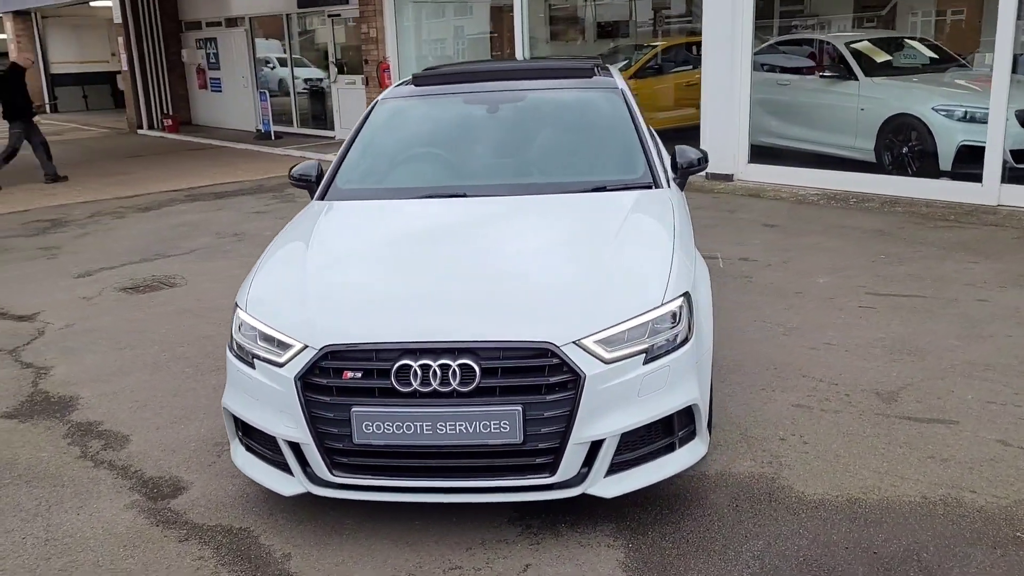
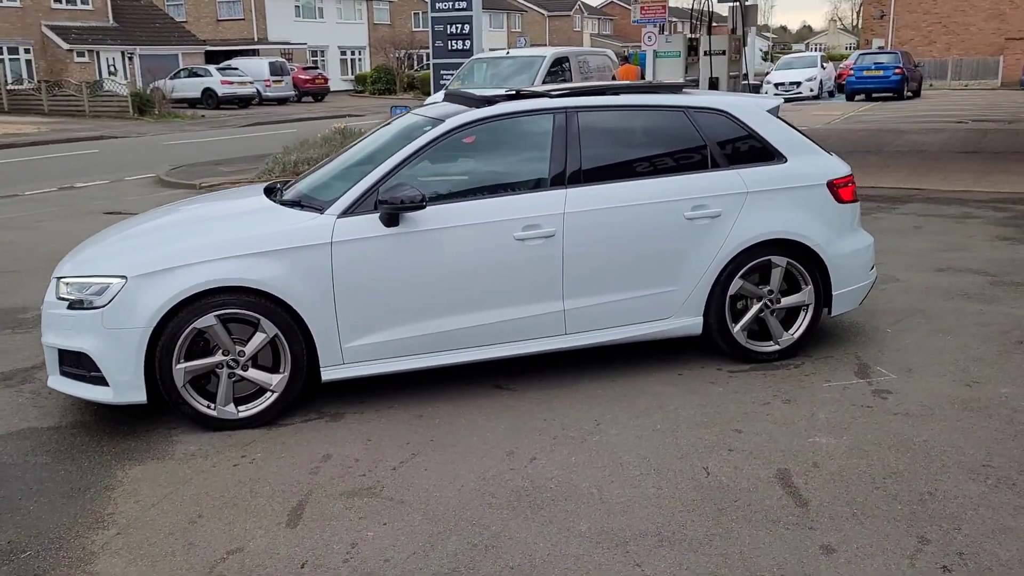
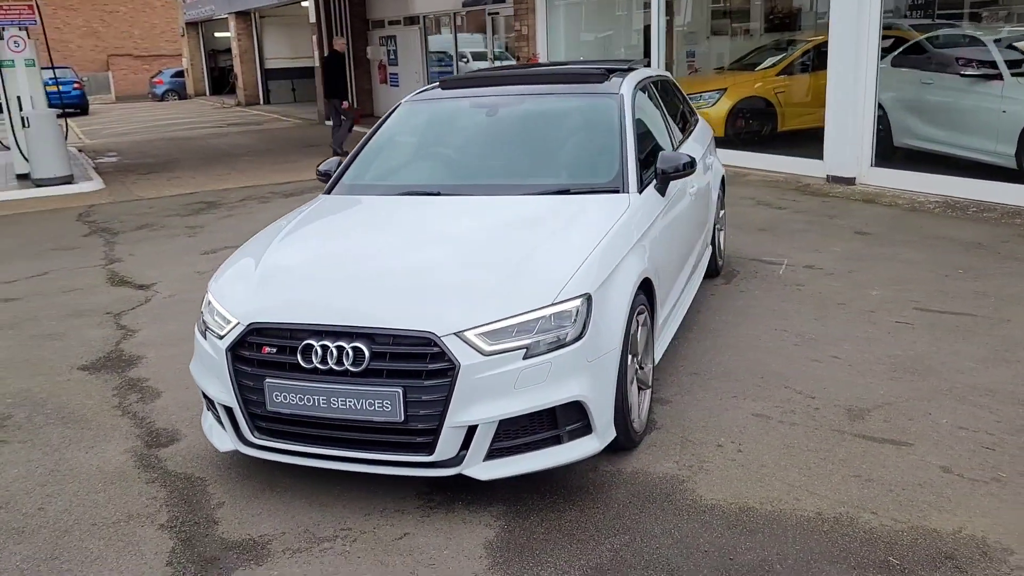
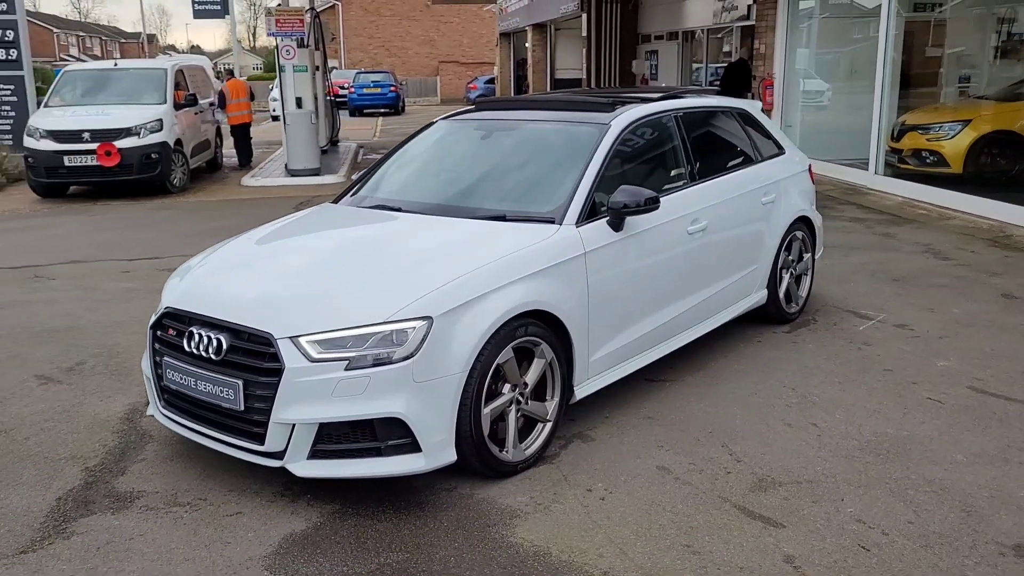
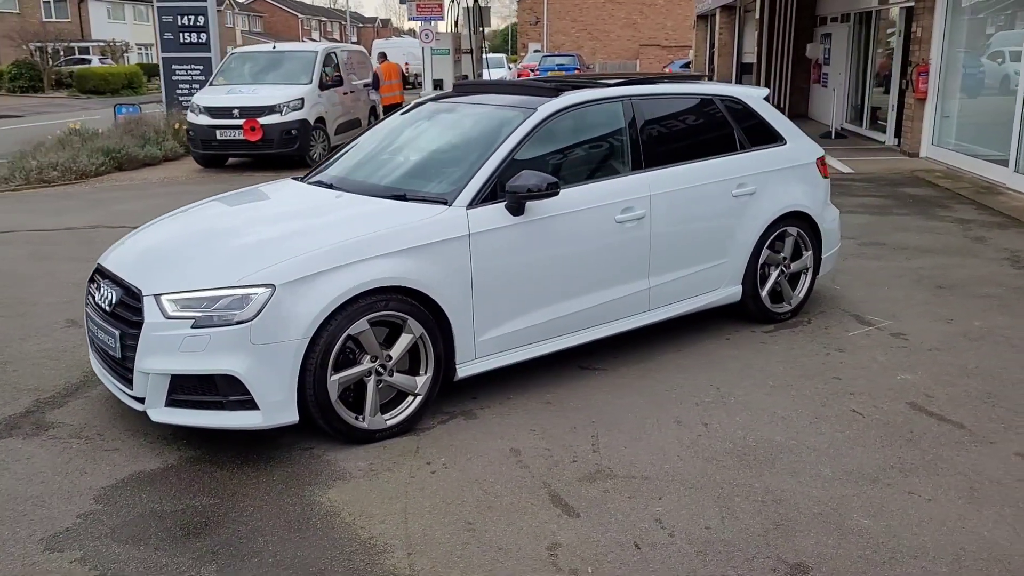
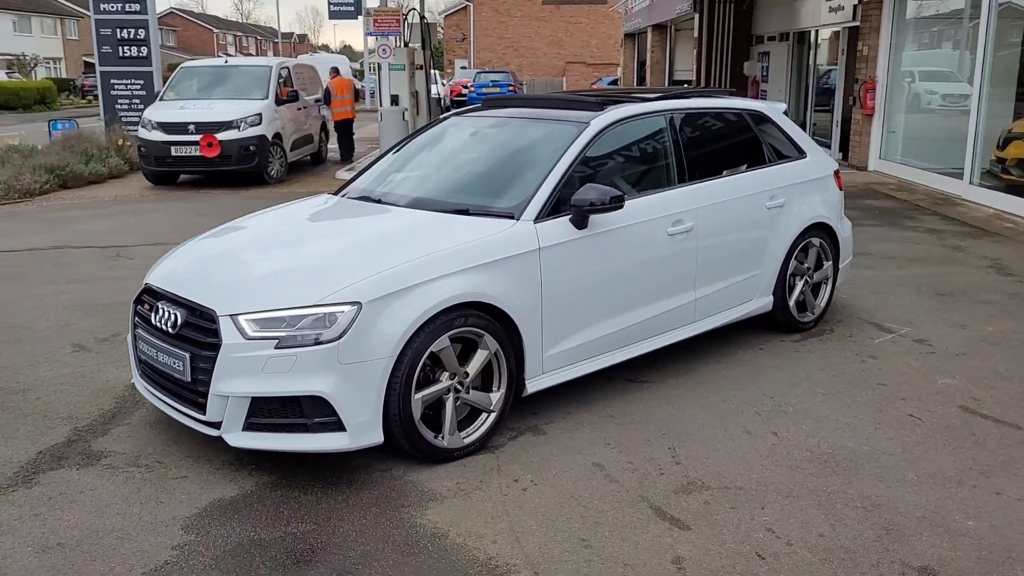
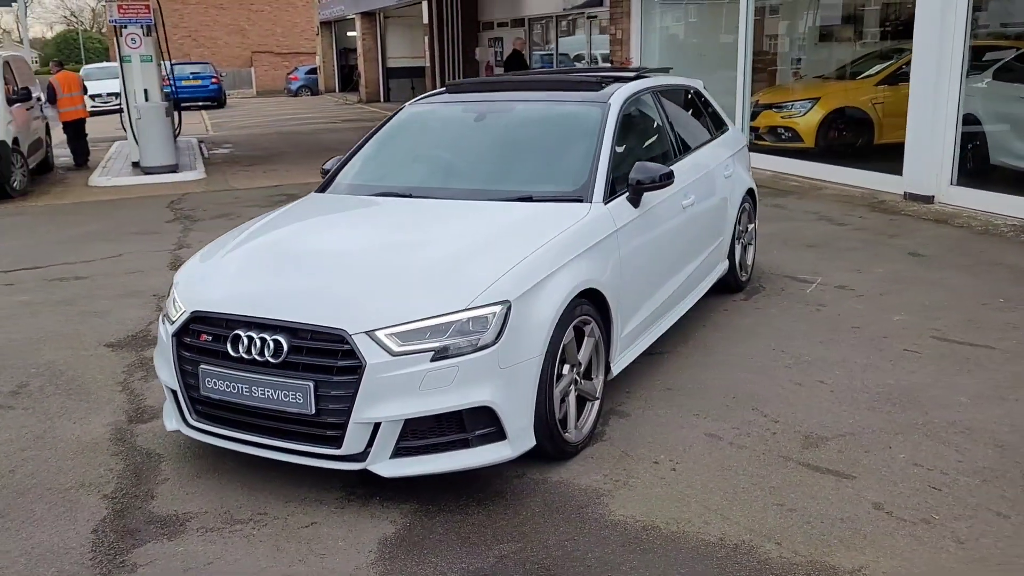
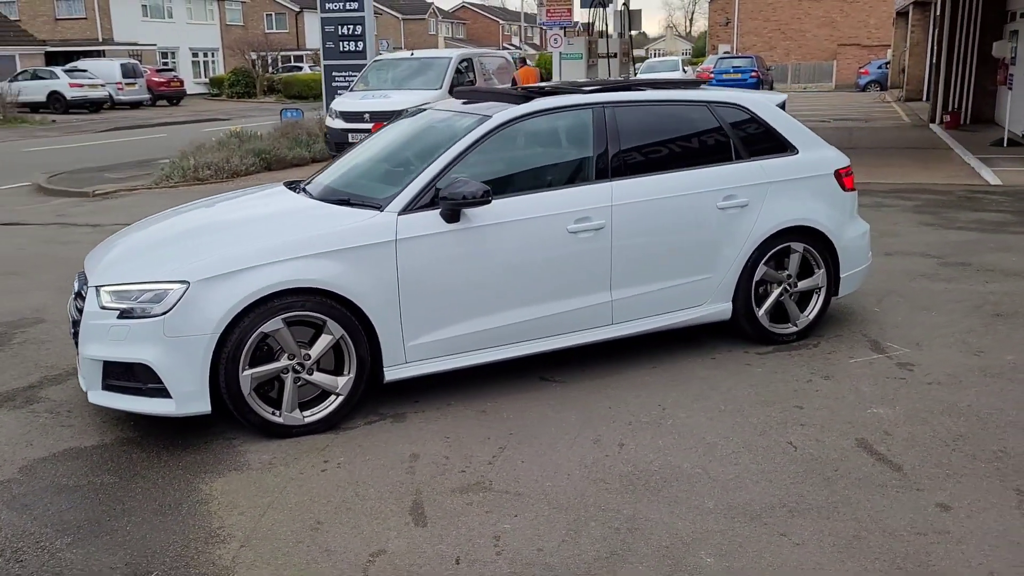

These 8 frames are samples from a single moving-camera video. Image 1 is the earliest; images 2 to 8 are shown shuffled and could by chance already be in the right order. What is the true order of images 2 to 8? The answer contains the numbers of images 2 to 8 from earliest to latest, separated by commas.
3, 7, 4, 6, 5, 8, 2
